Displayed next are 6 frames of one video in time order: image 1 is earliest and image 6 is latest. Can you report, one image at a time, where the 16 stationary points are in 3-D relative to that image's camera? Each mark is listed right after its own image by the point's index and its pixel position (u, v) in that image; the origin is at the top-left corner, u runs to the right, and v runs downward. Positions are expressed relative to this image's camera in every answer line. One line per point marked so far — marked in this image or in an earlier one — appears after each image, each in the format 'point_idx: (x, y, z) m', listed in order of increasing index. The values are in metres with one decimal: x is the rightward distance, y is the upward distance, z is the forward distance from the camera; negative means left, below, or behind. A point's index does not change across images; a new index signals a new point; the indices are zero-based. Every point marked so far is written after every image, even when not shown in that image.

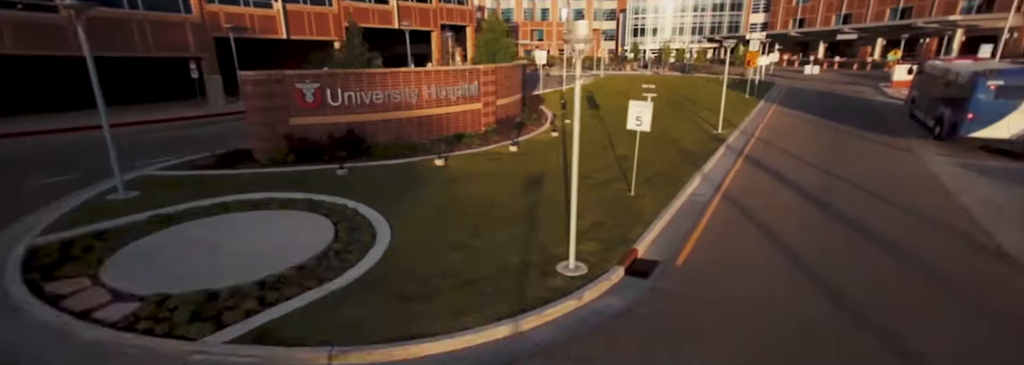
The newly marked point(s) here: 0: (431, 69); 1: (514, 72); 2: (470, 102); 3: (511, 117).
0: (-2.5, +3.6, +14.1) m
1: (+0.1, +4.4, +18.2) m
2: (-1.5, +2.8, +15.5) m
3: (-0.1, +2.6, +18.0) m
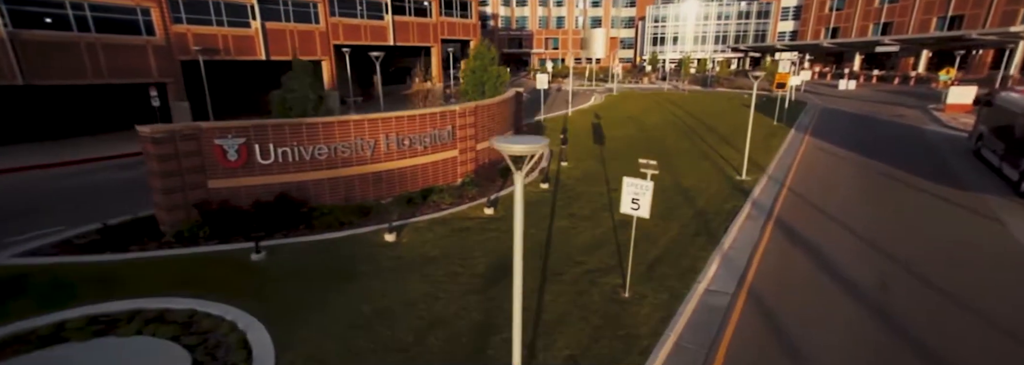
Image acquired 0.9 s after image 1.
0: (-3.2, +1.8, +11.7) m
1: (-0.4, +2.6, +15.7) m
2: (-2.1, +0.9, +13.1) m
3: (-0.6, +0.7, +15.5) m
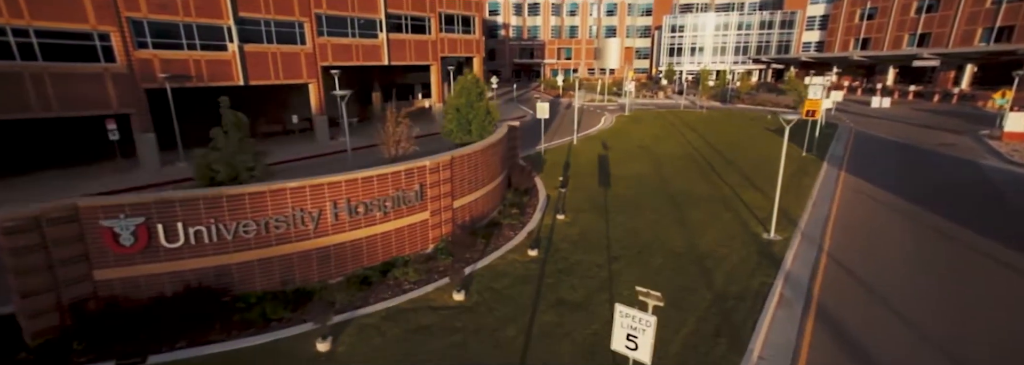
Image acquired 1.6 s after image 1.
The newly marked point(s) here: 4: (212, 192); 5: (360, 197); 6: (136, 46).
0: (-3.7, +0.1, +9.6) m
1: (-0.8, +0.8, +13.5) m
2: (-2.6, -0.8, +10.9) m
3: (-1.0, -1.0, +13.3) m
4: (-5.6, -0.2, +8.3) m
5: (-3.4, -0.3, +10.0) m
6: (-15.5, +5.6, +18.3) m
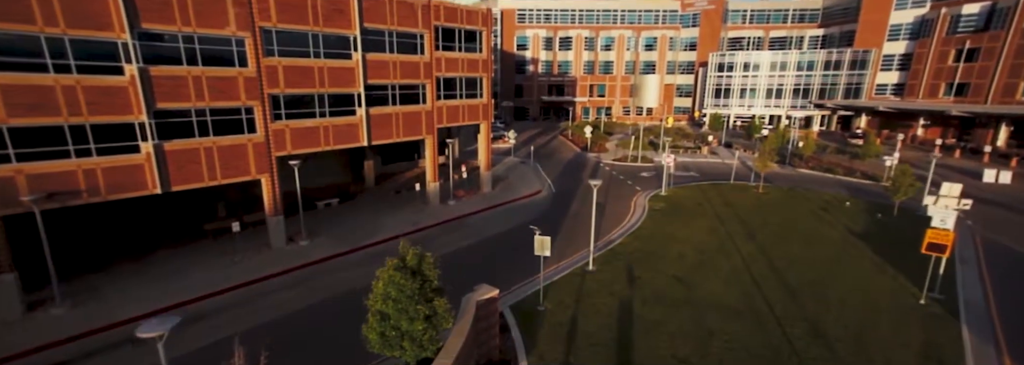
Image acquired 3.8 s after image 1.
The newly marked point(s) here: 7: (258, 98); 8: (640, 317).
0: (-5.1, -4.9, +3.9) m
1: (-1.9, -4.4, +7.6) m
2: (-3.9, -5.8, +5.1) m
3: (-2.2, -6.2, +7.3) m
4: (-7.1, -5.1, +2.7) m
5: (-4.8, -5.3, +4.2) m
6: (-16.0, +0.6, +13.7) m
7: (-11.1, +3.7, +19.5) m
8: (+4.4, -4.5, +14.9) m
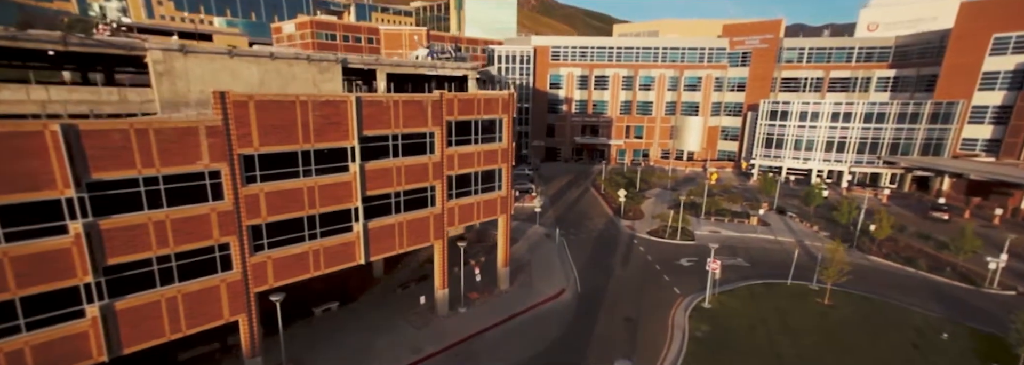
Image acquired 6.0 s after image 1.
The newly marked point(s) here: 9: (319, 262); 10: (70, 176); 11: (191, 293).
0: (-6.2, -10.4, +0.8) m
1: (-2.6, -9.9, +4.3) m
2: (-4.9, -11.3, +2.0) m
3: (-3.0, -11.8, +4.0) m
4: (-8.2, -10.5, -0.2) m
5: (-5.8, -10.8, +1.2) m
6: (-16.1, -4.9, +11.6) m
7: (-10.7, -1.9, +17.0) m
8: (+4.2, -10.3, +11.0) m
9: (-8.5, -3.5, +19.5) m
10: (-13.4, +0.2, +13.4) m
11: (-11.8, -4.0, +16.3) m
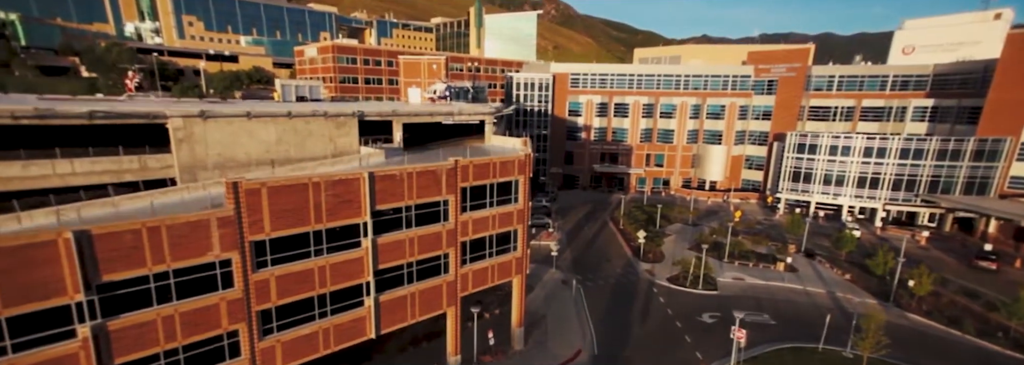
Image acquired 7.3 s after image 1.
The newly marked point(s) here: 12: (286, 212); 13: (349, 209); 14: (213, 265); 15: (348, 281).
0: (-6.4, -13.4, +0.3) m
1: (-2.7, -13.1, +3.6) m
2: (-5.1, -14.4, +1.3) m
3: (-3.1, -14.9, +3.3) m
4: (-8.5, -13.5, -0.6) m
5: (-6.1, -13.8, +0.6) m
6: (-15.9, -8.0, +11.6) m
7: (-10.2, -5.2, +16.8) m
8: (+4.4, -13.6, +10.0) m
9: (-8.0, -6.8, +19.2) m
10: (-13.1, -3.0, +13.3) m
11: (-11.4, -7.3, +16.1) m
12: (-8.9, -1.2, +17.1) m
13: (-7.0, -1.1, +18.7) m
14: (-10.9, -3.0, +16.0) m
15: (-7.2, -4.3, +19.2) m
